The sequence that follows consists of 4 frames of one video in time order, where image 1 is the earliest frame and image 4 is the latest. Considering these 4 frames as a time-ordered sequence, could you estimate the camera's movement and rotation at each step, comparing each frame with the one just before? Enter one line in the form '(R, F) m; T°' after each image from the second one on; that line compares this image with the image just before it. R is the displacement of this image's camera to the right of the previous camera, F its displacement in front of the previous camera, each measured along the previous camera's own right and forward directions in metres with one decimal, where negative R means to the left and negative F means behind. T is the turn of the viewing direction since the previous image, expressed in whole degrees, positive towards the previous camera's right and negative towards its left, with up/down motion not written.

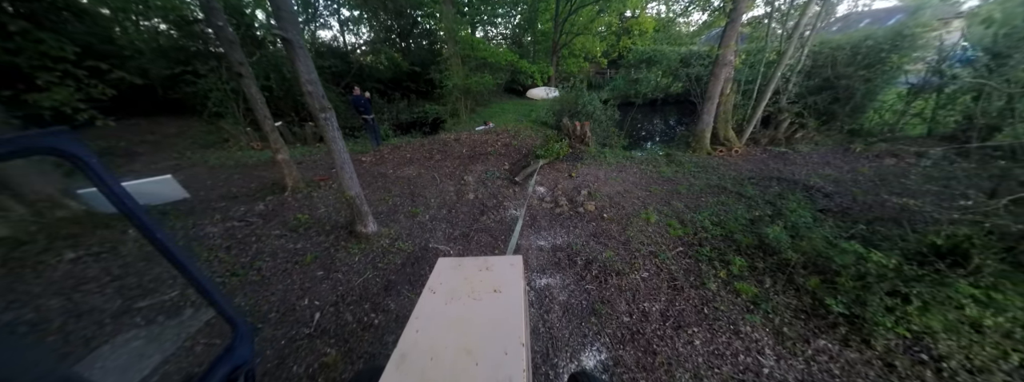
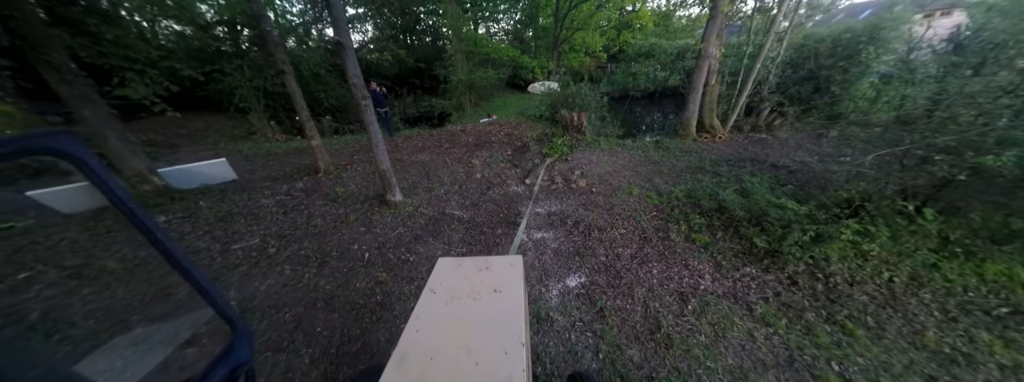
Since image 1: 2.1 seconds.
(0.0, -0.7) m; -1°
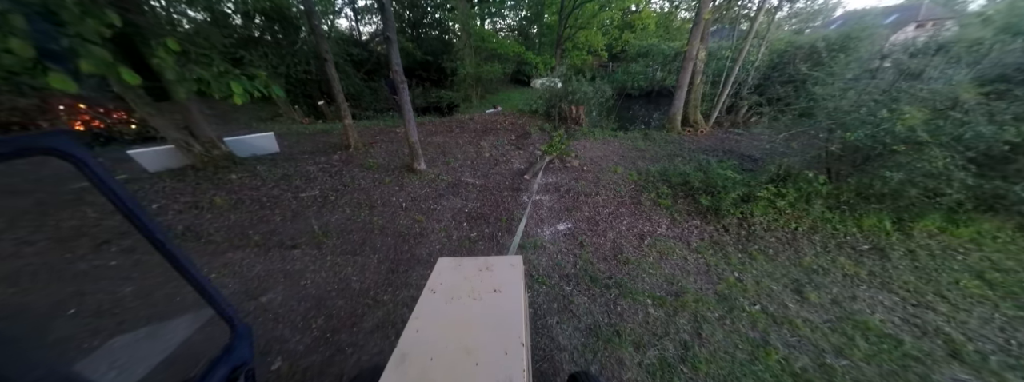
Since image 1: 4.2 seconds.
(-0.1, -0.9) m; 0°
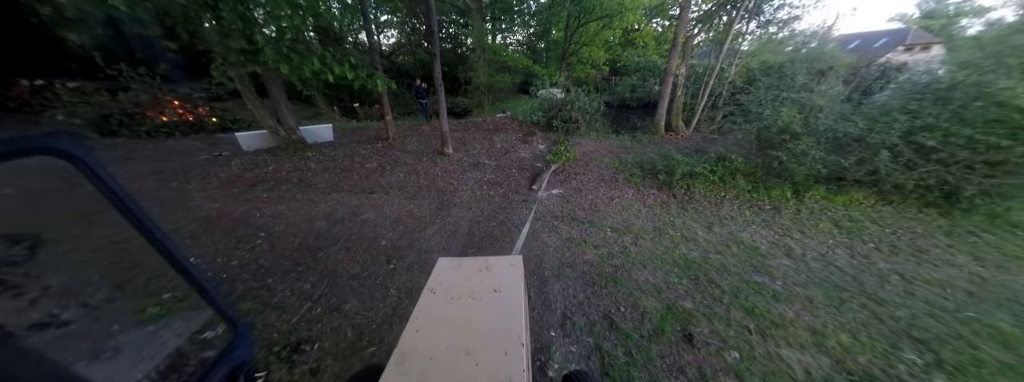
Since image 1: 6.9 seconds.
(-0.1, -1.4) m; -1°
